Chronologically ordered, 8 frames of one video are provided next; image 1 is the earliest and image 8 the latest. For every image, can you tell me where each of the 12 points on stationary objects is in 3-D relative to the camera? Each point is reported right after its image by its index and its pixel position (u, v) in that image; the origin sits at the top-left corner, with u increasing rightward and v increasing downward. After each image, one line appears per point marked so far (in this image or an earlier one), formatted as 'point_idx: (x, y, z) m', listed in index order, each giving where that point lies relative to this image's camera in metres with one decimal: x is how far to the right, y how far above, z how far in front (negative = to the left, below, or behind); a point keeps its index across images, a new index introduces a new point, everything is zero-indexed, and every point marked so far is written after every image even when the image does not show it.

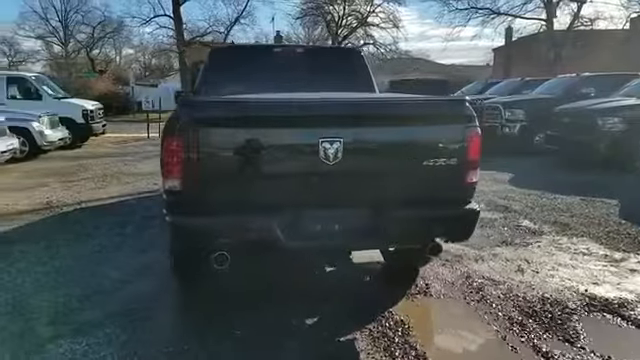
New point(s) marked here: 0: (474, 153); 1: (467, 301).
0: (+1.0, +0.2, +3.5) m
1: (+1.1, -0.9, +4.1) m
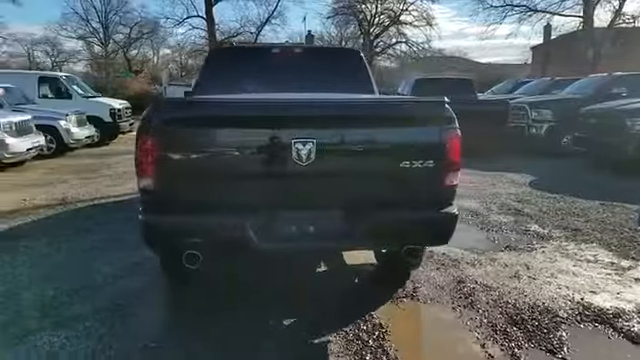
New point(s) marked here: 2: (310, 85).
0: (+0.9, +0.2, +3.5) m
1: (+1.0, -0.9, +4.0) m
2: (-0.1, +0.9, +5.2) m
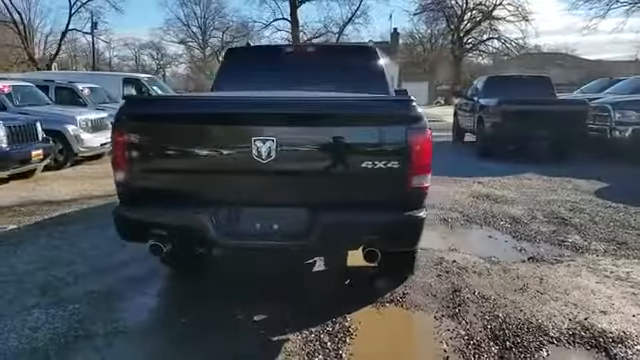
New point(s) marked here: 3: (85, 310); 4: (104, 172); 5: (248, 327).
0: (+0.6, +0.1, +3.3) m
1: (+0.8, -1.0, +3.8) m
2: (0.0, +0.9, +5.3) m
3: (-1.6, -0.9, +3.7) m
4: (-3.8, +0.1, +9.1) m
5: (-0.5, -1.0, +3.5) m
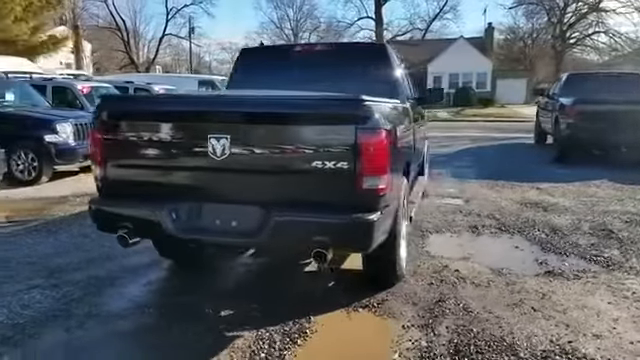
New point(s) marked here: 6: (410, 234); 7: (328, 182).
0: (+0.3, +0.1, +3.2) m
1: (+0.6, -1.0, +3.6) m
2: (+0.1, +0.9, +5.2) m
3: (-1.9, -0.9, +4.0) m
4: (-2.9, +0.2, +9.8) m
5: (-0.8, -1.0, +3.6) m
6: (+1.0, -0.6, +5.7) m
7: (0.0, 0.0, +3.3) m
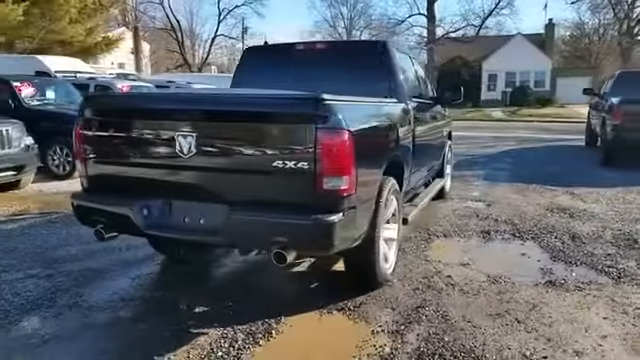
0: (+0.1, +0.1, +3.1) m
1: (+0.4, -1.0, +3.5) m
2: (+0.1, +0.9, +5.1) m
3: (-2.0, -0.8, +4.2) m
4: (-2.4, +0.3, +10.0) m
5: (-1.0, -0.9, +3.7) m
6: (+1.0, -0.6, +5.6) m
7: (-0.2, 0.0, +3.2) m
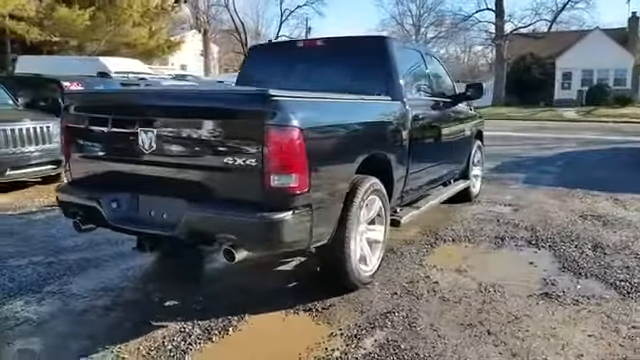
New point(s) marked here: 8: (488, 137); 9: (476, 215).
0: (-0.2, +0.1, +3.1) m
1: (+0.1, -1.0, +3.4) m
2: (+0.1, +0.9, +5.1) m
3: (-2.2, -0.8, +4.4) m
4: (-1.7, +0.3, +10.2) m
5: (-1.2, -0.9, +3.8) m
6: (+1.0, -0.6, +5.4) m
7: (-0.5, 0.0, +3.2) m
8: (+4.9, +1.2, +15.6) m
9: (+1.9, -0.4, +6.5) m
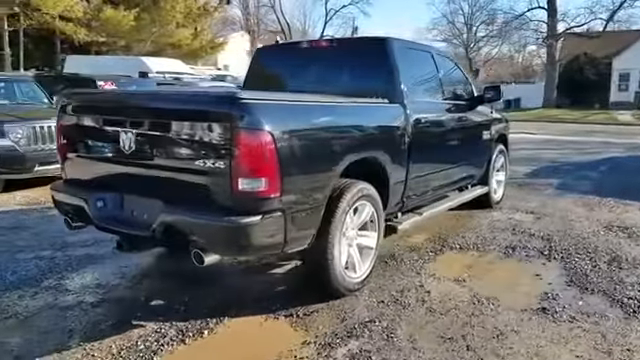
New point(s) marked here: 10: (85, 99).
0: (-0.4, +0.1, +3.1) m
1: (-0.1, -1.0, +3.4) m
2: (+0.1, +0.9, +5.0) m
3: (-2.2, -0.7, +4.6) m
4: (-1.2, +0.3, +10.3) m
5: (-1.3, -0.9, +3.8) m
6: (+1.0, -0.7, +5.2) m
7: (-0.6, 0.0, +3.2) m
8: (+5.9, +1.1, +15.1) m
9: (+2.0, -0.5, +6.3) m
10: (-1.6, +0.6, +3.8) m
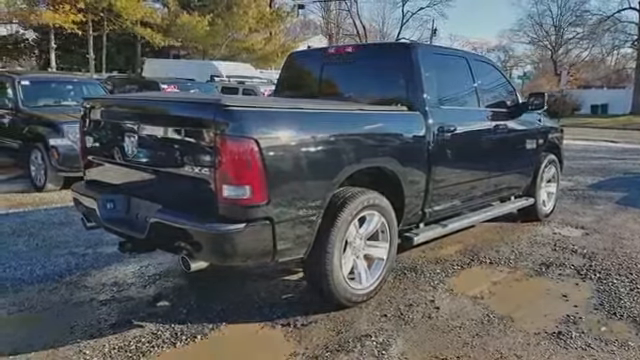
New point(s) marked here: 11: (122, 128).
0: (-0.5, +0.1, +3.0) m
1: (-0.1, -1.1, +3.3) m
2: (+0.4, +0.8, +4.9) m
3: (-2.1, -0.7, +4.8) m
4: (-0.2, +0.3, +10.3) m
5: (-1.3, -0.9, +3.9) m
6: (+1.2, -0.8, +5.0) m
7: (-0.7, 0.0, +3.2) m
8: (+7.5, +0.8, +14.0) m
9: (+2.4, -0.6, +5.9) m
10: (-1.6, +0.6, +4.0) m
11: (-1.3, +0.3, +3.7) m
